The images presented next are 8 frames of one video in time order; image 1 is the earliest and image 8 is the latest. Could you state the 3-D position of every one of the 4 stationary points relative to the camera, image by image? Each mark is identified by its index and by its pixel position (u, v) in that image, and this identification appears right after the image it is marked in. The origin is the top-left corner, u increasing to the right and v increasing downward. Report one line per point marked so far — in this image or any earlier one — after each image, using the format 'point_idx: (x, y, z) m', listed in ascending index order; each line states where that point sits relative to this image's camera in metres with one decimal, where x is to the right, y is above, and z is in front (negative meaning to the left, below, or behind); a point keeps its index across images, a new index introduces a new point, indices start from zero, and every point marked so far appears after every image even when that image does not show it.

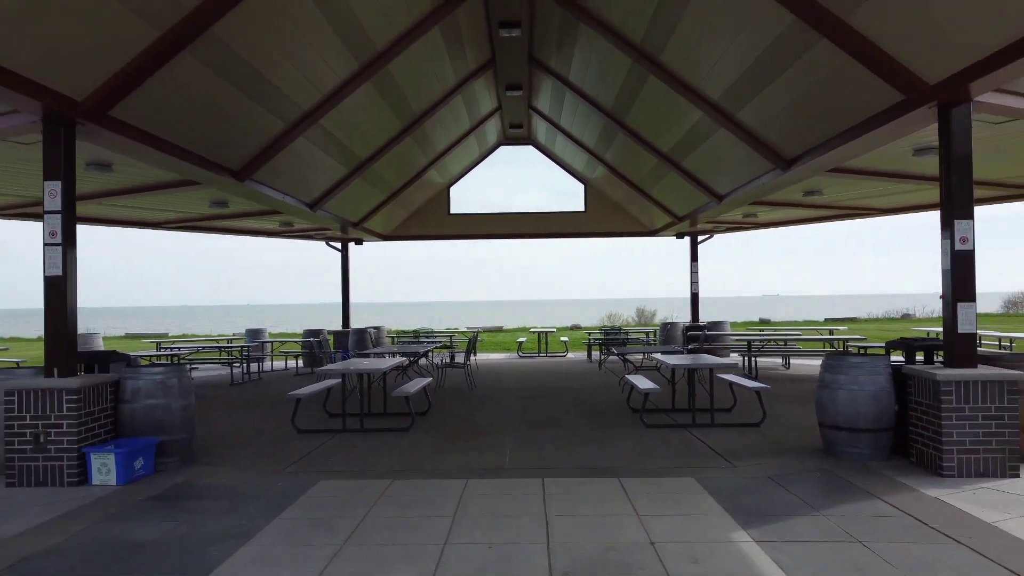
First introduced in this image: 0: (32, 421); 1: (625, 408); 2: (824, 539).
0: (-2.7, -0.7, +4.4) m
1: (+1.0, -1.0, +6.7) m
2: (+1.3, -1.0, +3.1) m
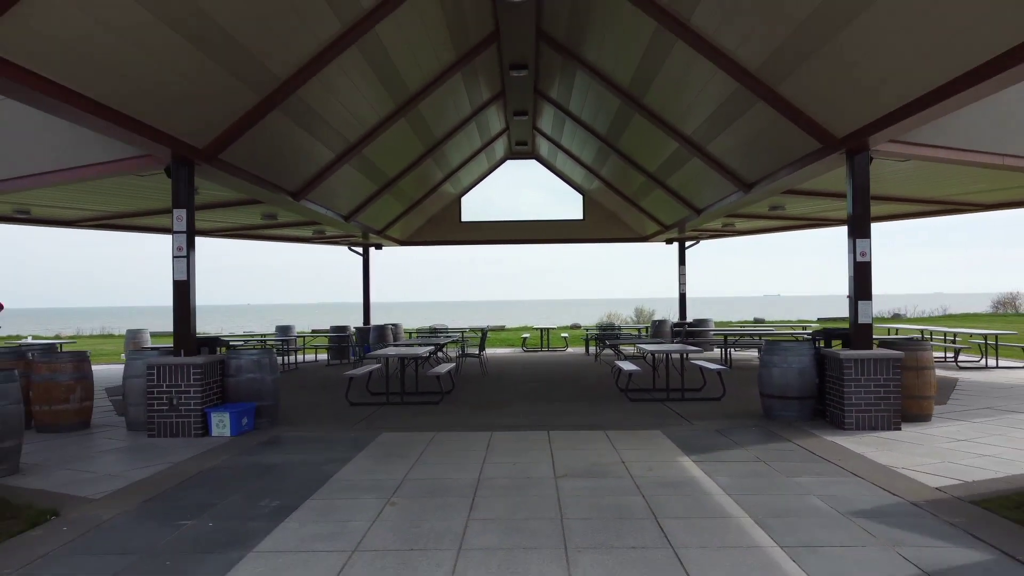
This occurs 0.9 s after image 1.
0: (-2.6, -0.8, +5.9) m
1: (+1.1, -1.0, +8.2) m
2: (+1.4, -1.0, +4.6) m
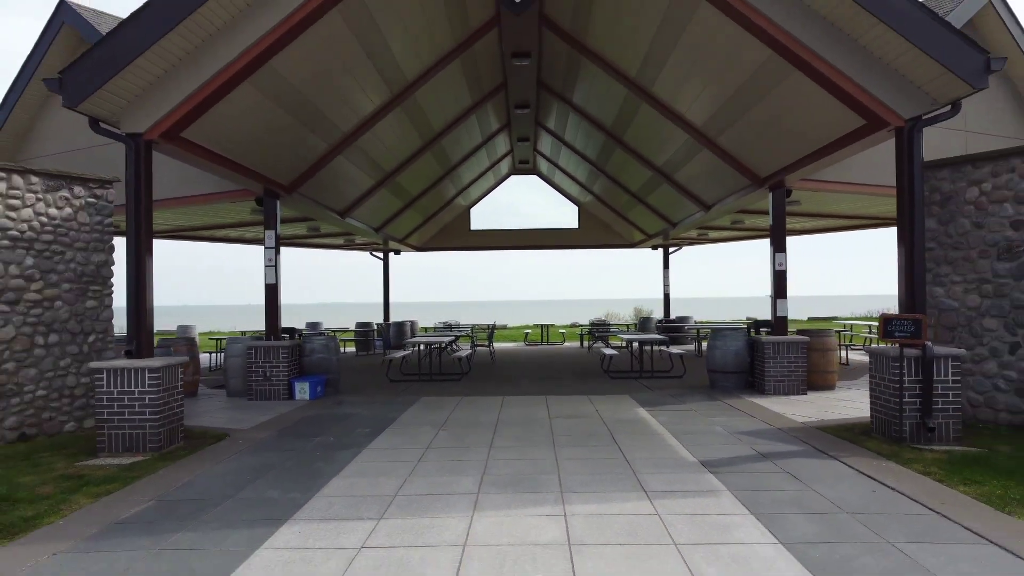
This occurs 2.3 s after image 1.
0: (-2.5, -0.8, +7.9) m
1: (+1.2, -1.1, +10.2) m
2: (+1.4, -1.0, +6.6) m
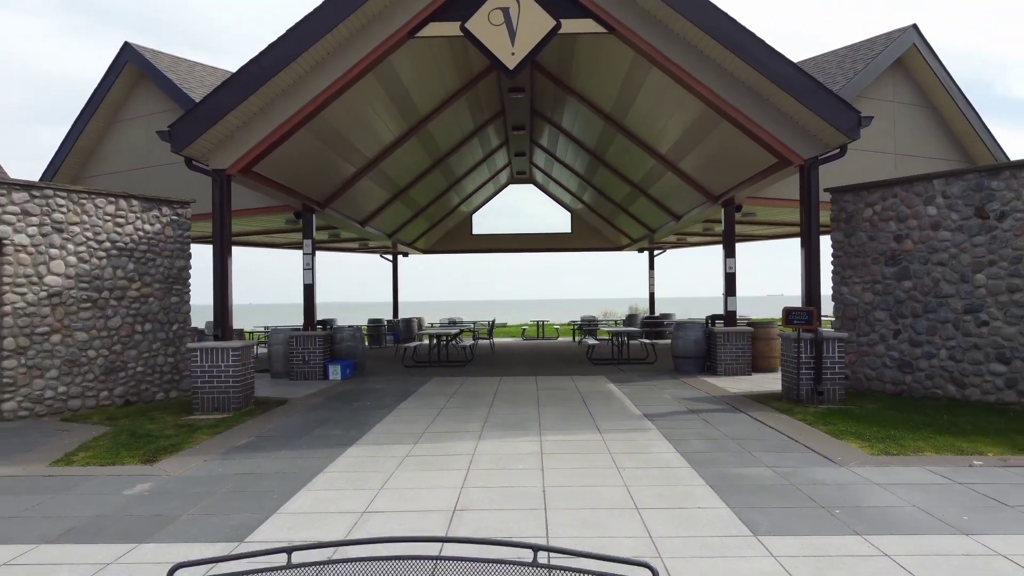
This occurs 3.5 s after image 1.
0: (-2.6, -0.8, +9.6) m
1: (+1.1, -1.1, +11.9) m
2: (+1.4, -1.0, +8.3) m
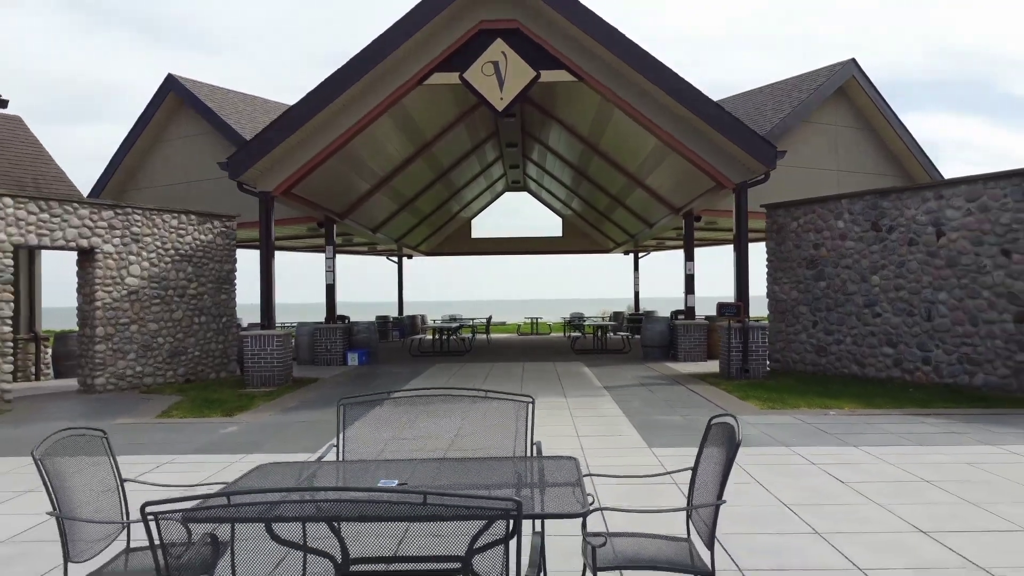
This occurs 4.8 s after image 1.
0: (-2.7, -0.8, +11.2) m
1: (+1.0, -1.0, +13.5) m
2: (+1.3, -1.0, +9.9) m
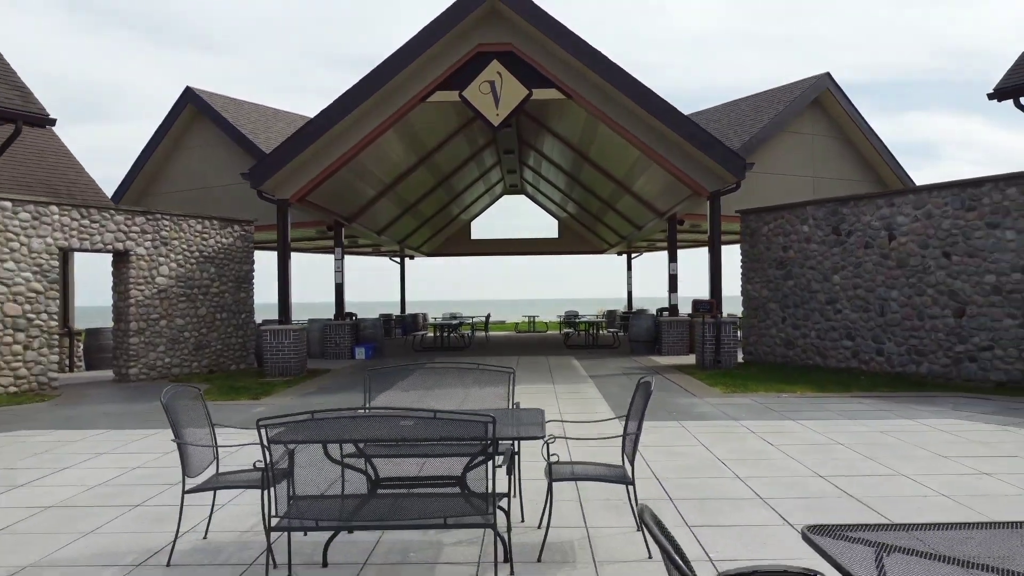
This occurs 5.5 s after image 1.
0: (-2.8, -0.7, +12.1) m
1: (+1.0, -1.0, +14.4) m
2: (+1.2, -1.0, +10.8) m
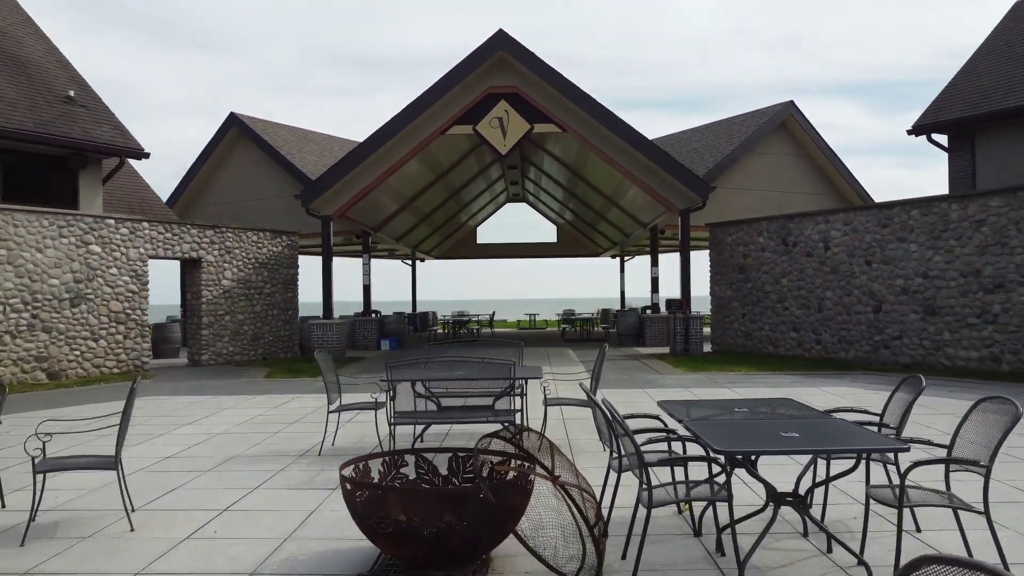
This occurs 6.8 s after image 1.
0: (-2.7, -0.8, +14.0) m
1: (+1.0, -1.0, +16.3) m
2: (+1.3, -1.0, +12.7) m
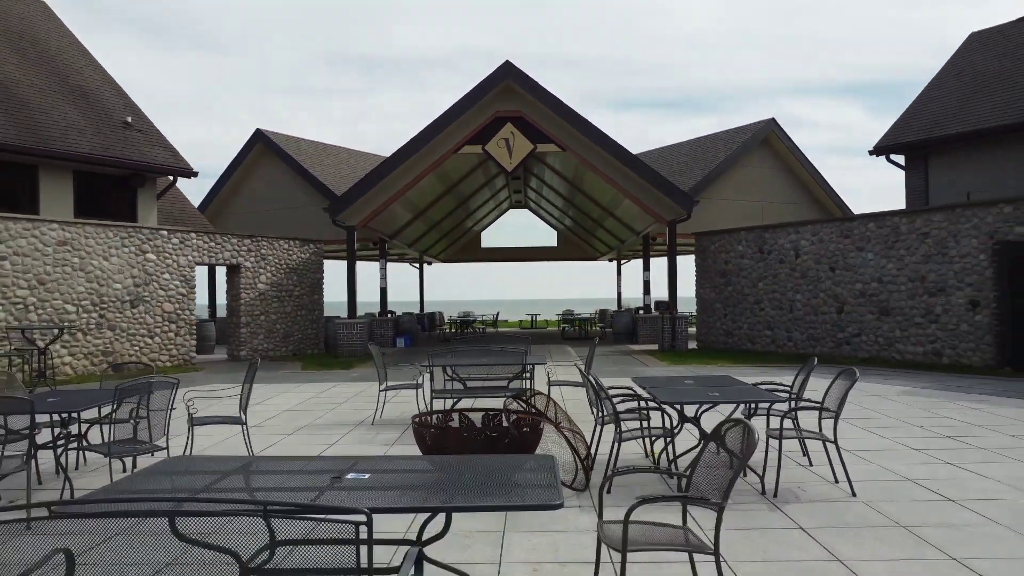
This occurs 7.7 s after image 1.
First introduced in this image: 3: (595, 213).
0: (-2.6, -0.8, +15.3) m
1: (+1.1, -1.1, +17.6) m
2: (+1.4, -1.1, +14.0) m
3: (+1.9, +1.7, +17.6) m
